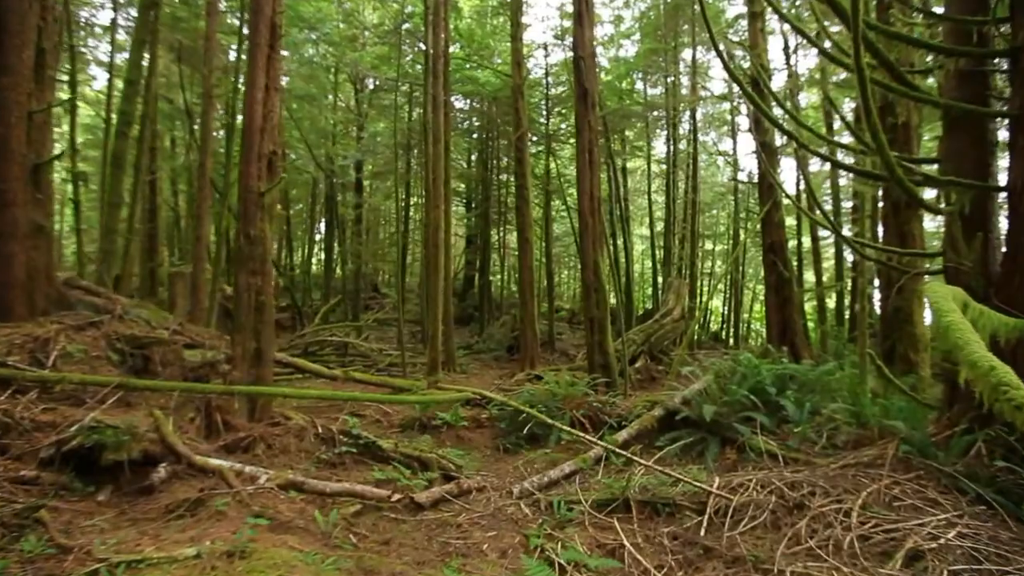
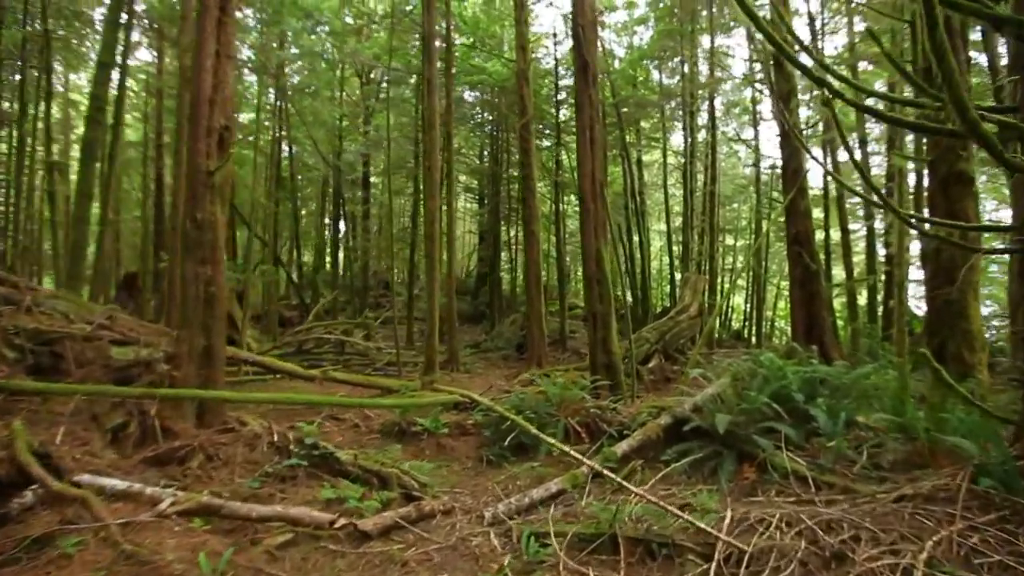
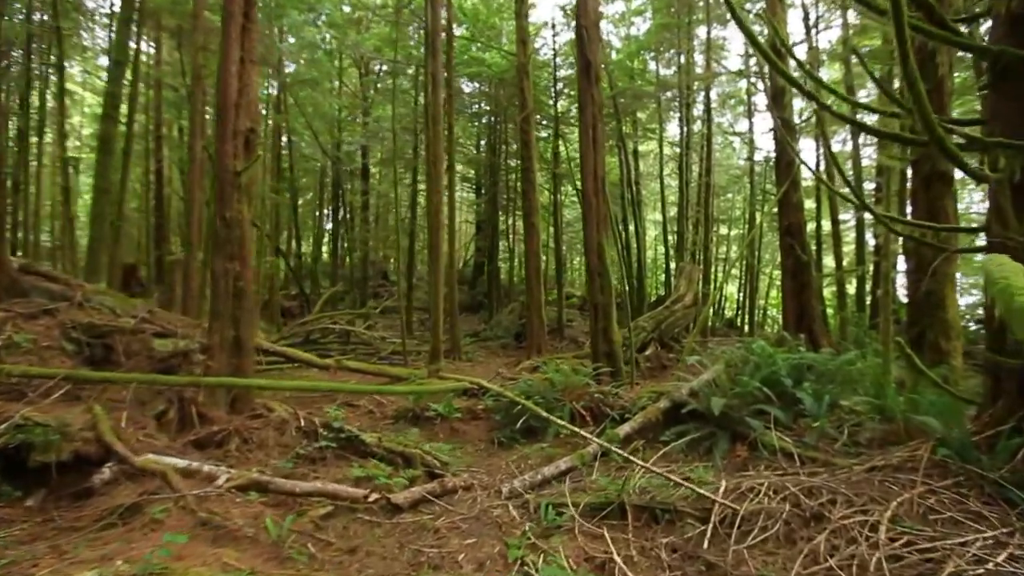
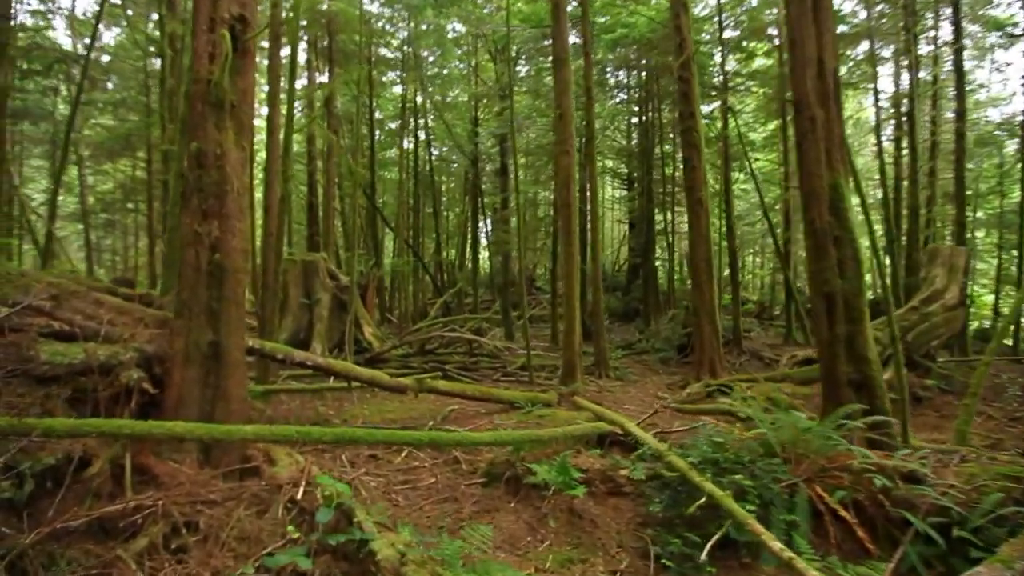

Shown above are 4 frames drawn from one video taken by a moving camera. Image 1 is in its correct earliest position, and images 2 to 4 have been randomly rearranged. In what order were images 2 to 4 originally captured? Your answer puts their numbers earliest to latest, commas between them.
3, 2, 4
